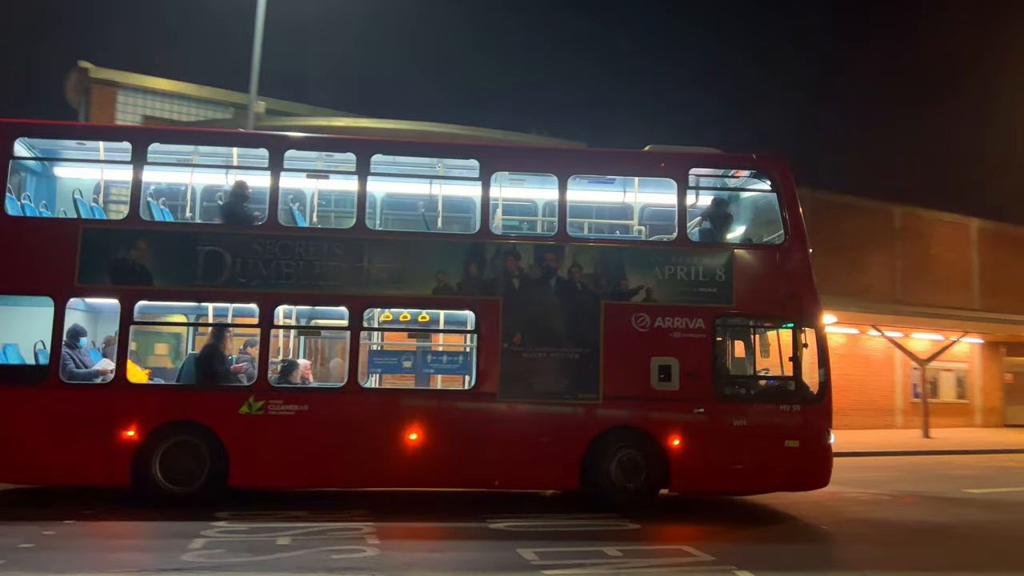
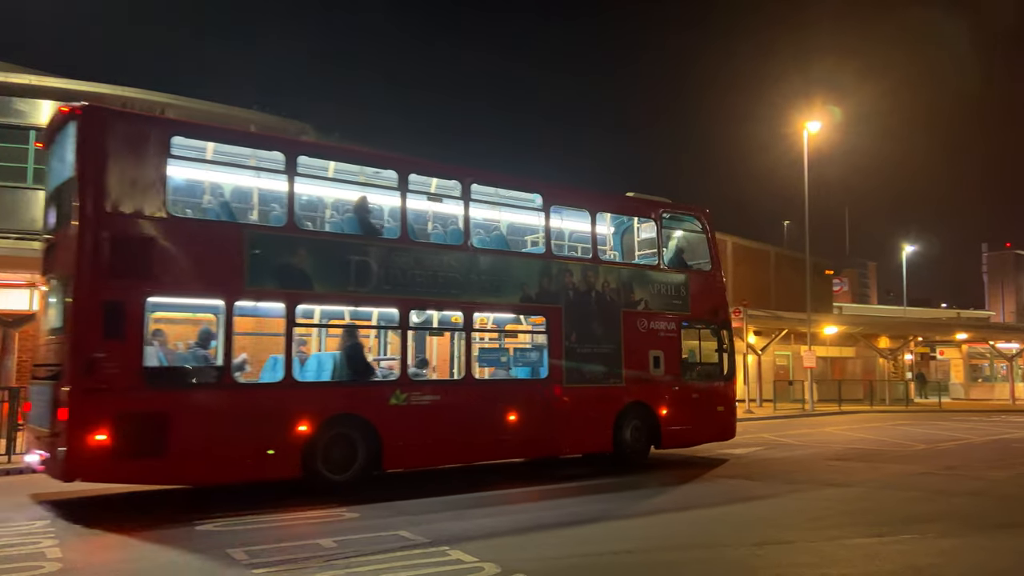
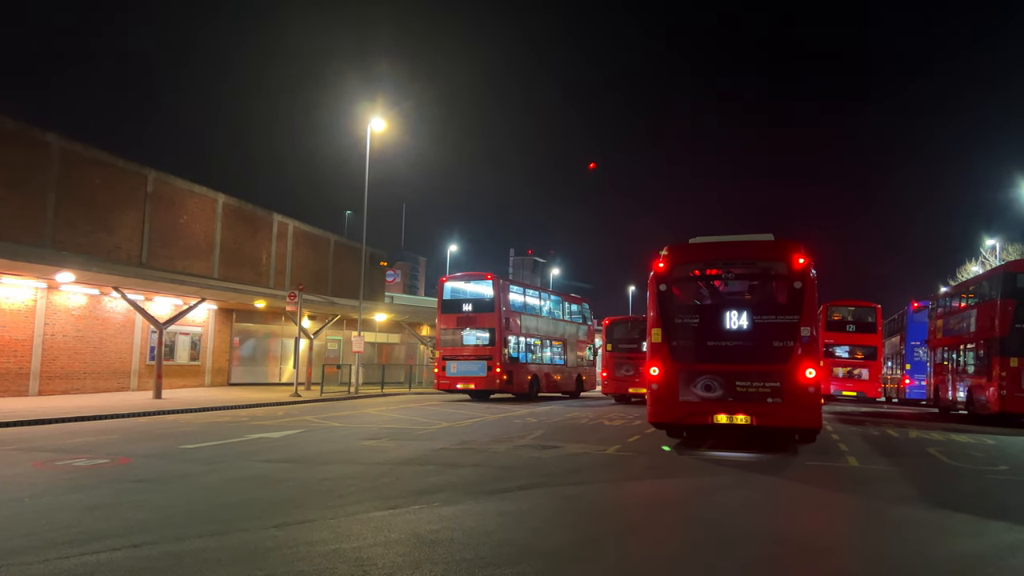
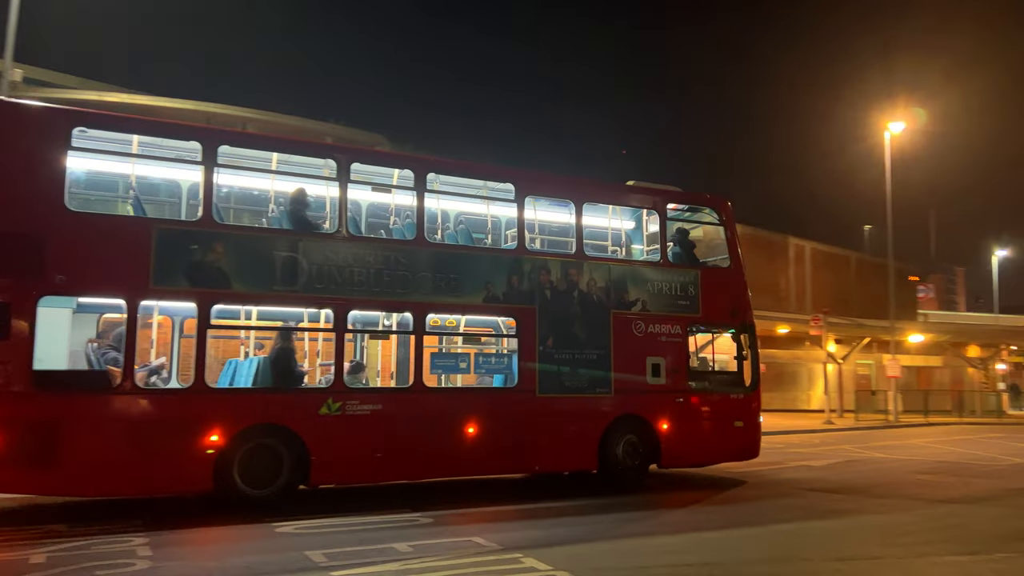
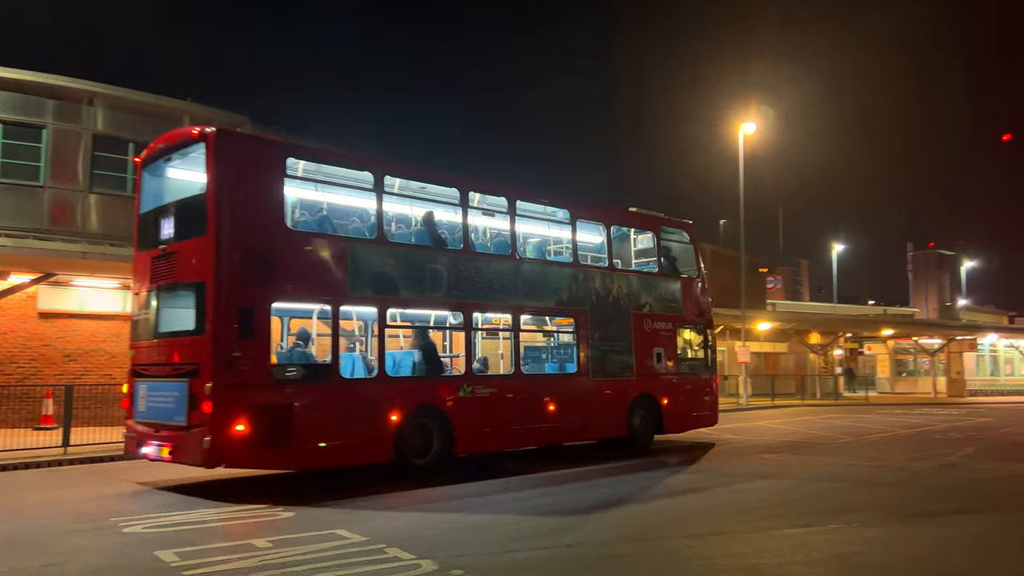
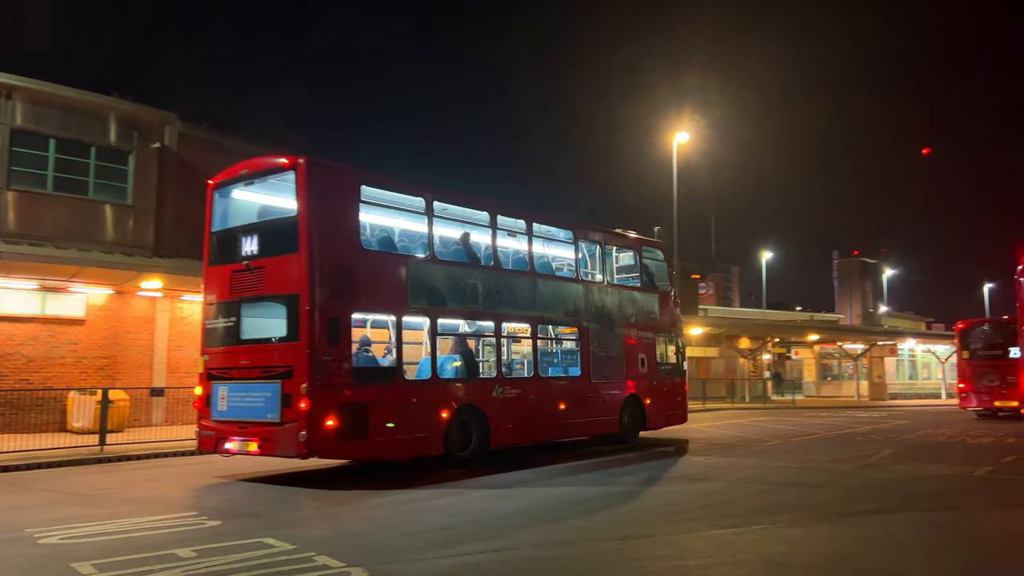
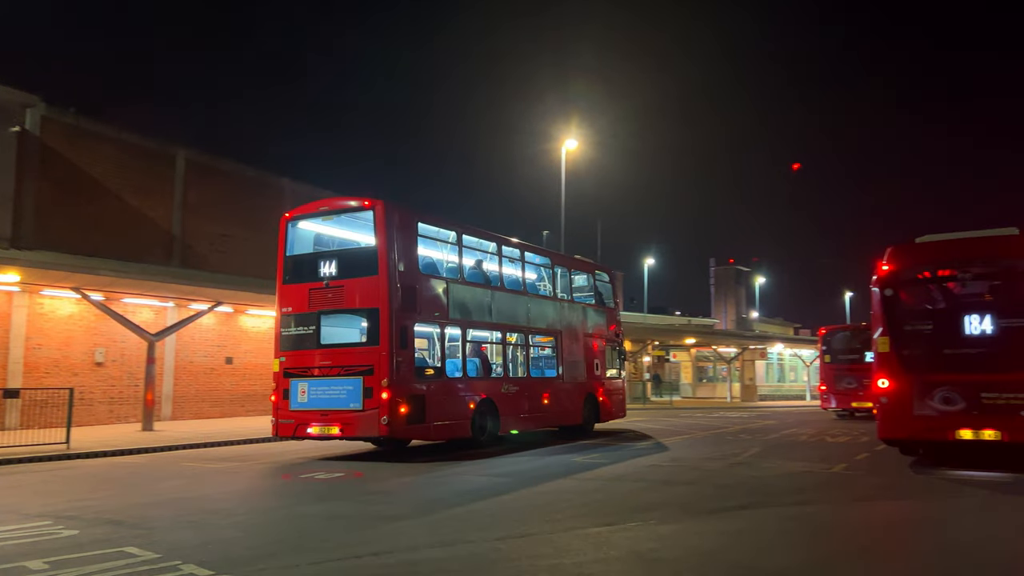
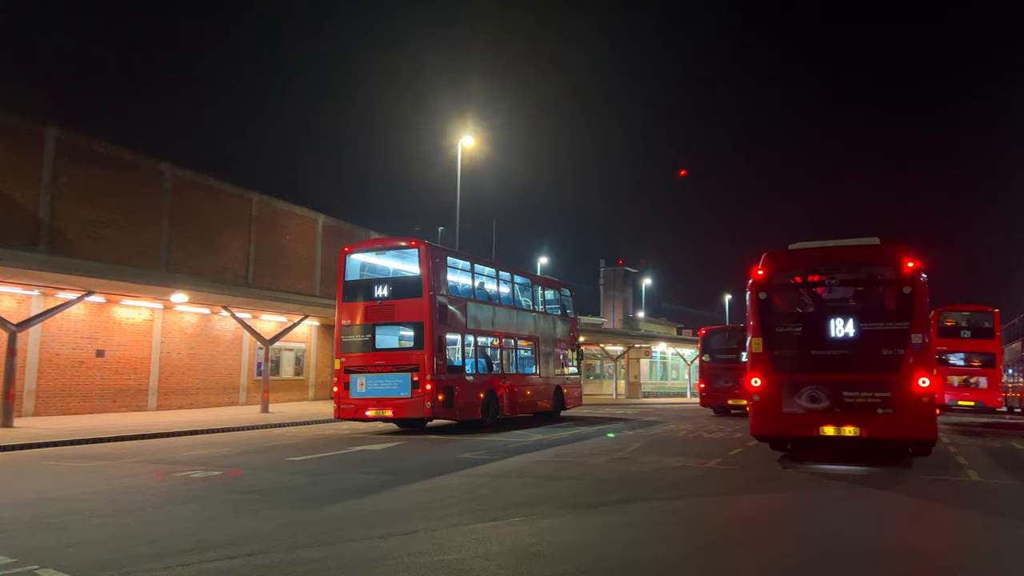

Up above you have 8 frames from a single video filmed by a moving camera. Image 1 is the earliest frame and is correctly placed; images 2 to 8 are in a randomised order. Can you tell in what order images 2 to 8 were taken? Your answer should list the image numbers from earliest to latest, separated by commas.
4, 2, 5, 6, 7, 8, 3
